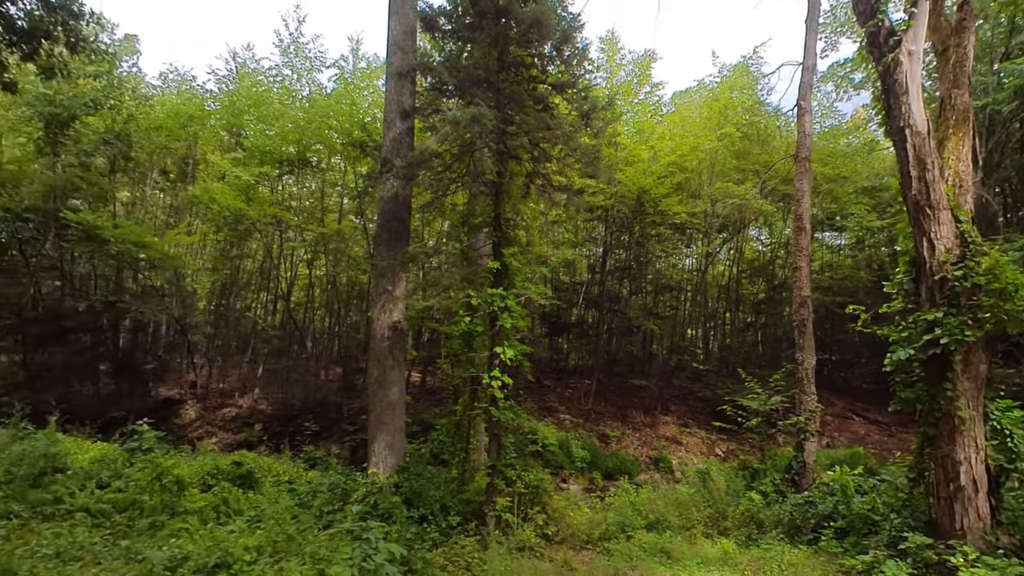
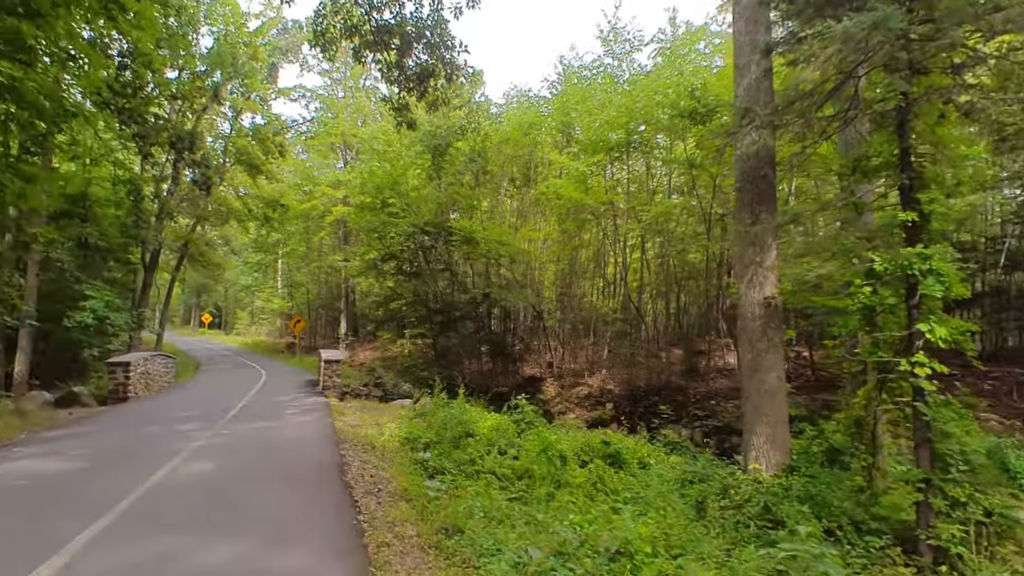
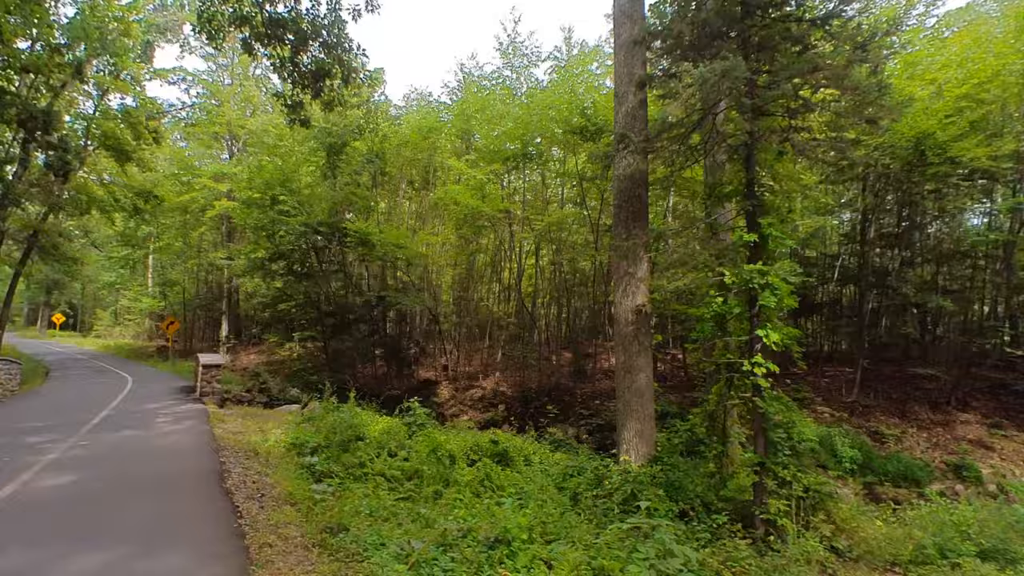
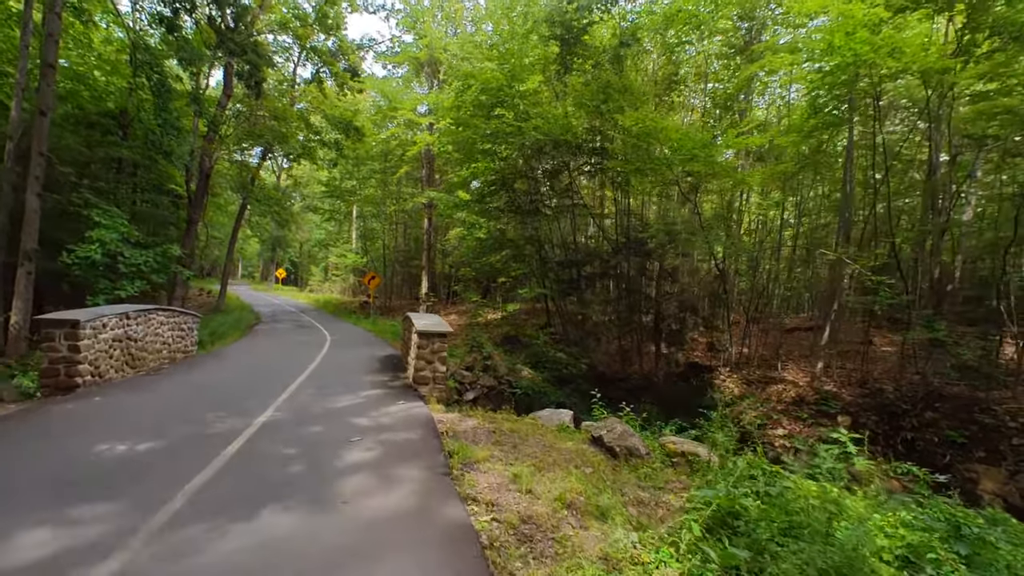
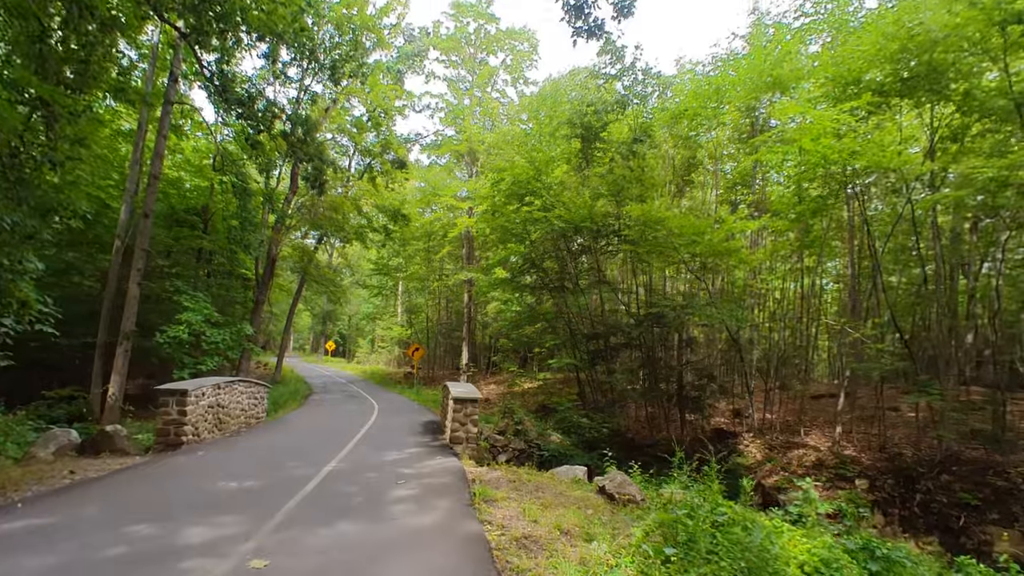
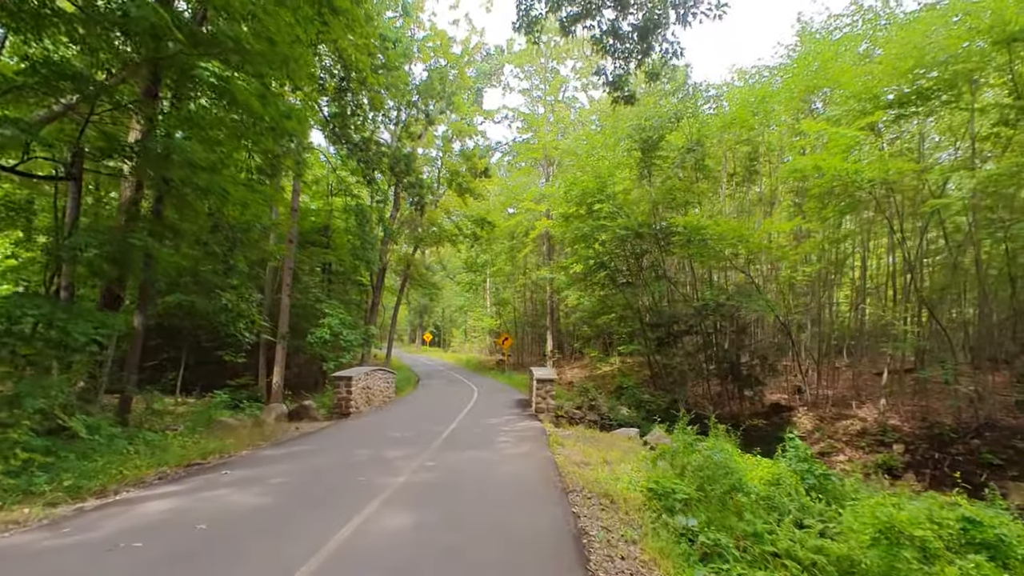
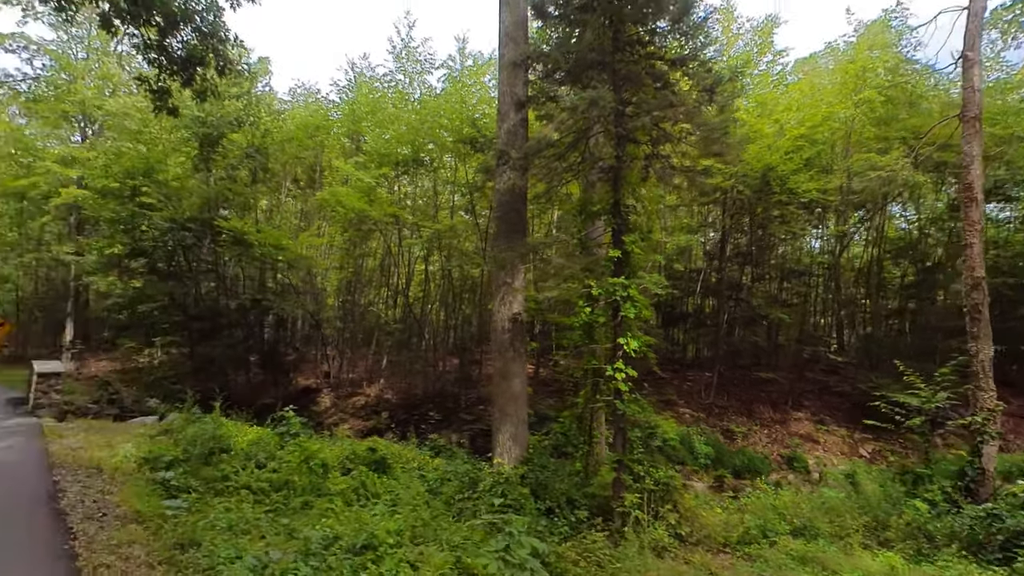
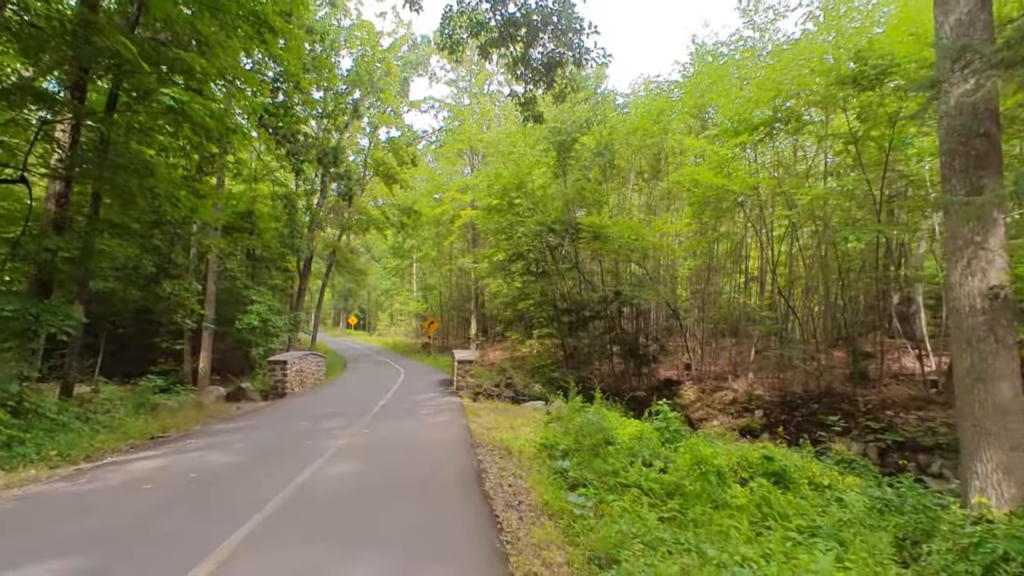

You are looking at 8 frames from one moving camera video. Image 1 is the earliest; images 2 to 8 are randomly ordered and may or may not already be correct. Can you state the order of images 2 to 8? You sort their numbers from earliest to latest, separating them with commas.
7, 3, 2, 8, 6, 5, 4
